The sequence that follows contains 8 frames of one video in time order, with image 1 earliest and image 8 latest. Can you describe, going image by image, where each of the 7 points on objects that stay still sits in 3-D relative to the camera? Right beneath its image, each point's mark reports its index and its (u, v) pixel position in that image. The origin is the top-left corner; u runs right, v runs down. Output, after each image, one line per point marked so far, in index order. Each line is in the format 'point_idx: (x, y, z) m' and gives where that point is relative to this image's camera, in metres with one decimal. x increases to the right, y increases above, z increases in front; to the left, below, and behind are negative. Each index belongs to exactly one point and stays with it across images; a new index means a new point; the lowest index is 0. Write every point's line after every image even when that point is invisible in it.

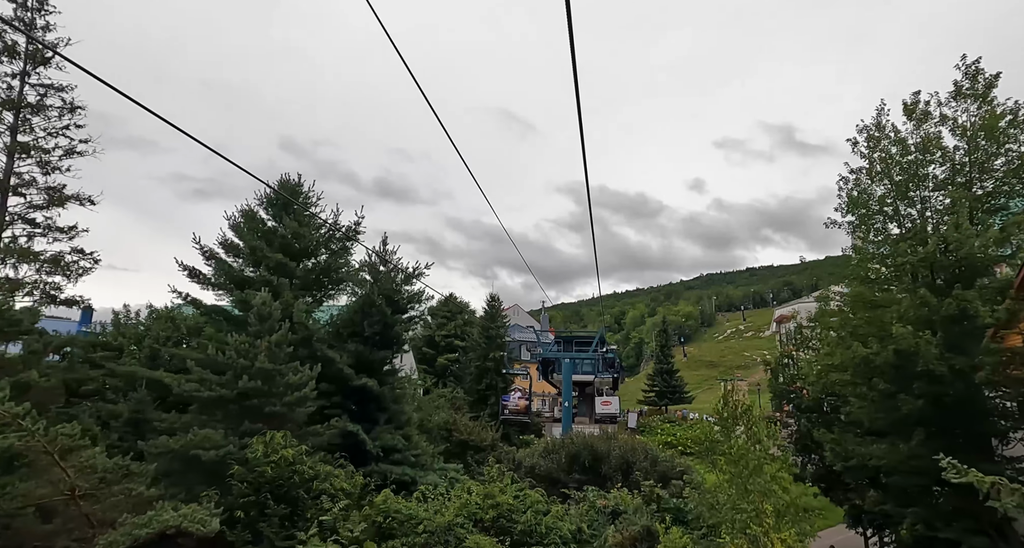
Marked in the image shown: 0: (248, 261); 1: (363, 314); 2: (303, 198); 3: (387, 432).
0: (-7.0, +0.3, +14.8) m
1: (-3.7, -1.0, +14.2) m
2: (-6.1, +2.2, +16.2) m
3: (-3.0, -3.8, +13.4) m
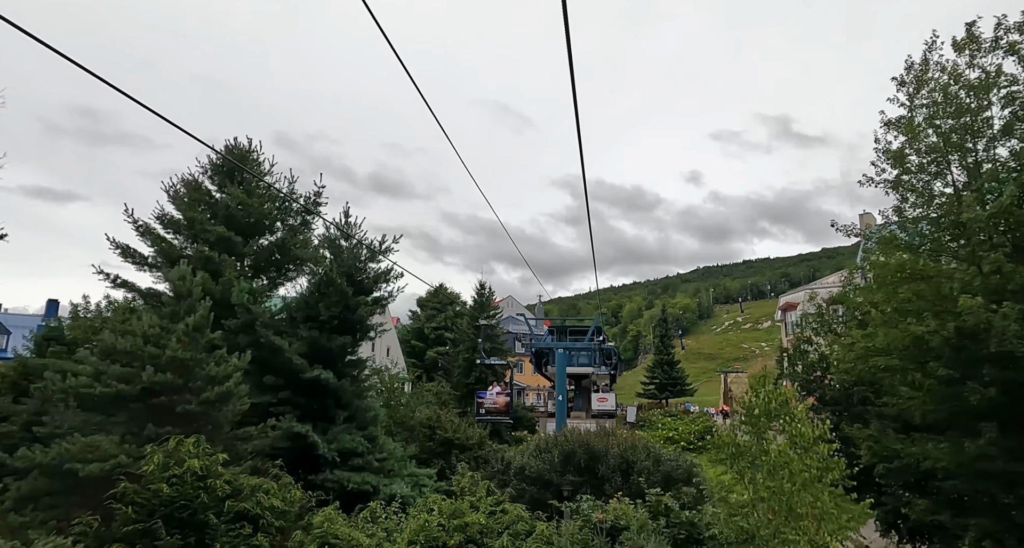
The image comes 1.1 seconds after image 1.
0: (-7.5, +0.9, +12.7) m
1: (-4.2, -0.4, +12.2) m
2: (-6.6, +2.8, +14.2) m
3: (-3.4, -3.2, +11.4) m
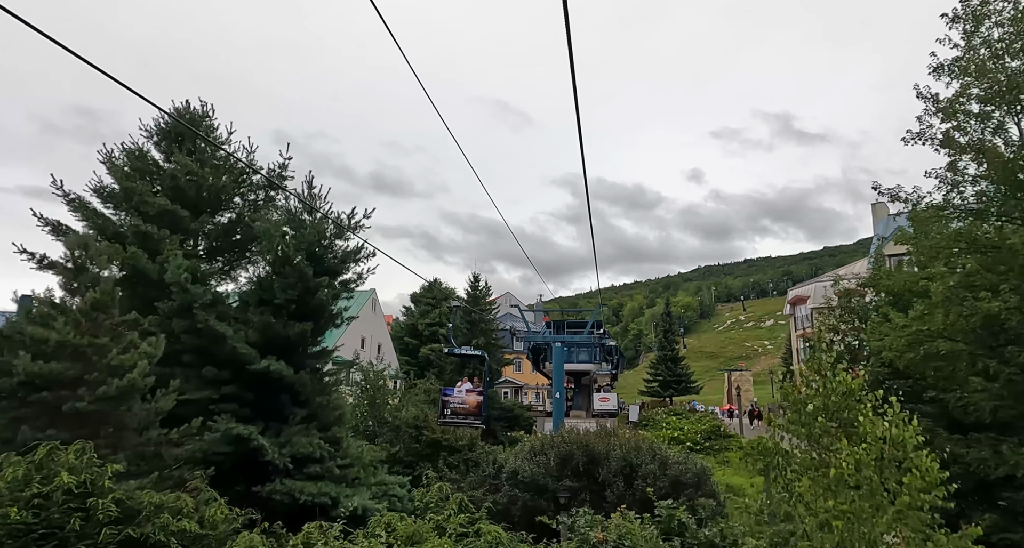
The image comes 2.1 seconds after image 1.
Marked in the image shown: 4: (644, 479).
0: (-7.7, +1.3, +11.1) m
1: (-4.4, 0.0, +10.5) m
2: (-6.8, +3.2, +12.5) m
3: (-3.7, -2.8, +9.7) m
4: (+3.8, -5.9, +16.0) m
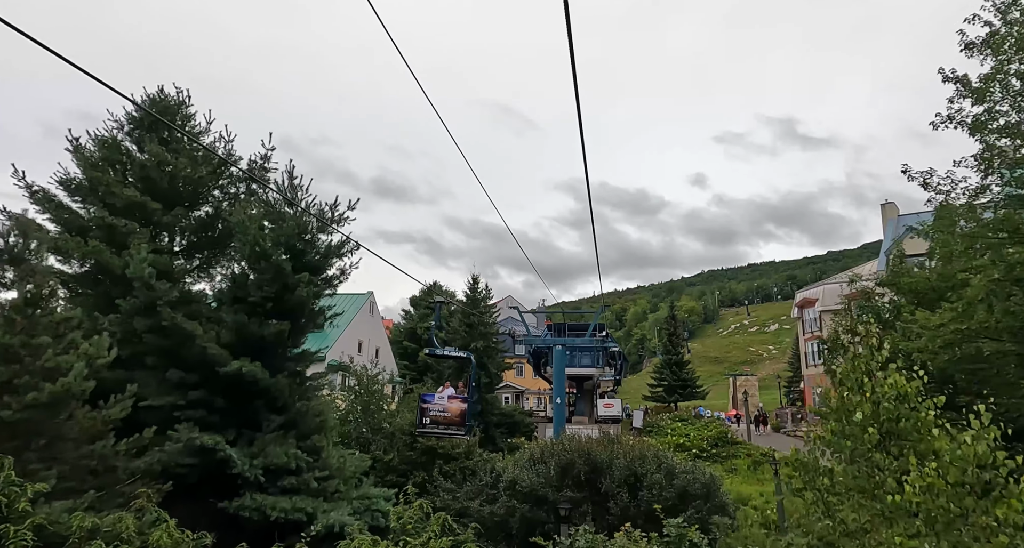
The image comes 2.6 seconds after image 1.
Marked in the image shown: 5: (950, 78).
0: (-7.8, +1.4, +10.3) m
1: (-4.5, +0.1, +9.7) m
2: (-6.9, +3.3, +11.8) m
3: (-3.8, -2.7, +8.9) m
4: (+3.7, -5.8, +15.1) m
5: (+8.1, +3.6, +10.4) m
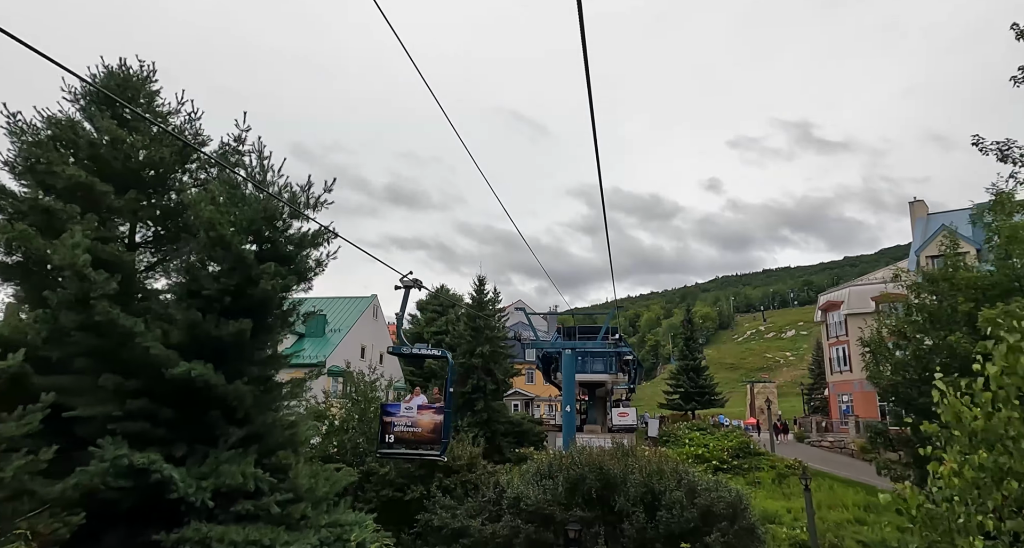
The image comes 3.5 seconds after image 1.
0: (-7.9, +1.5, +9.1) m
1: (-4.6, +0.2, +8.5) m
2: (-6.9, +3.4, +10.6) m
3: (-3.8, -2.6, +7.6) m
4: (+3.8, -5.7, +13.6) m
5: (+8.1, +3.8, +8.8) m
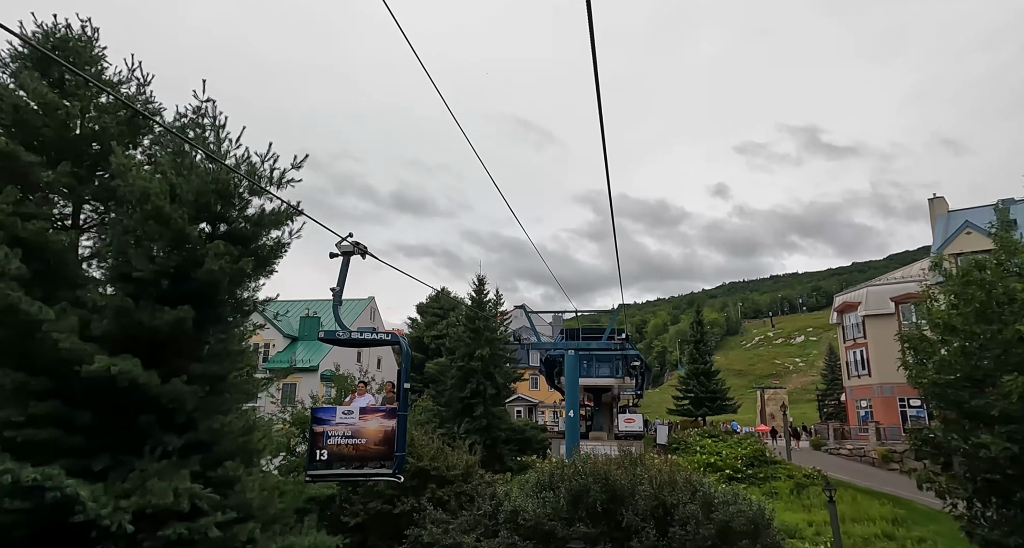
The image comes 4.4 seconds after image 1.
0: (-8.0, +1.7, +8.0) m
1: (-4.8, +0.5, +7.3) m
2: (-7.1, +3.6, +9.5) m
3: (-4.0, -2.3, +6.3) m
4: (+3.7, -5.5, +12.2) m
5: (+7.9, +4.1, +7.5) m
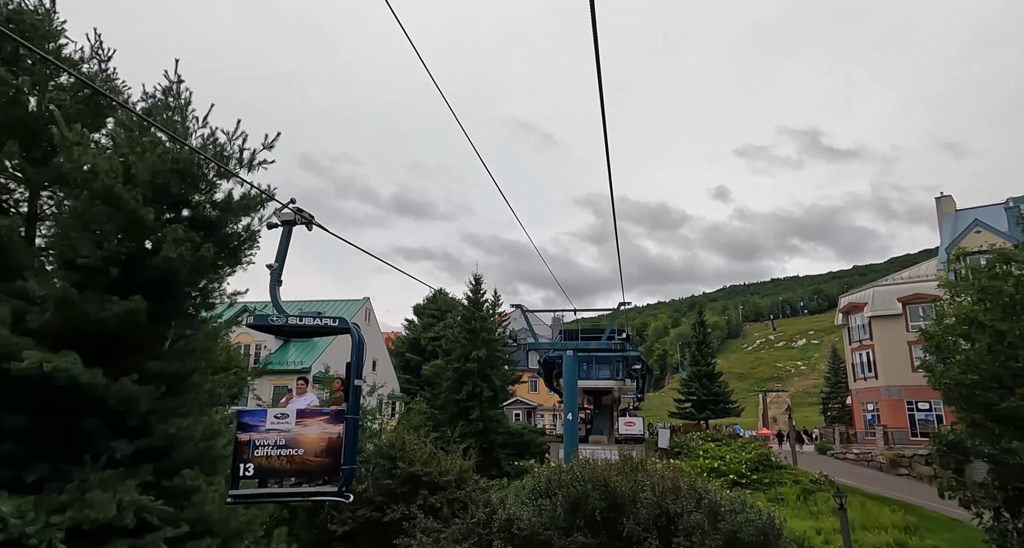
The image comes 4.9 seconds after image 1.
0: (-8.2, +1.9, +7.3) m
1: (-4.9, +0.6, +6.6) m
2: (-7.2, +3.8, +8.8) m
3: (-4.1, -2.1, +5.6) m
4: (+3.6, -5.4, +11.5) m
5: (+7.8, +4.3, +6.9) m
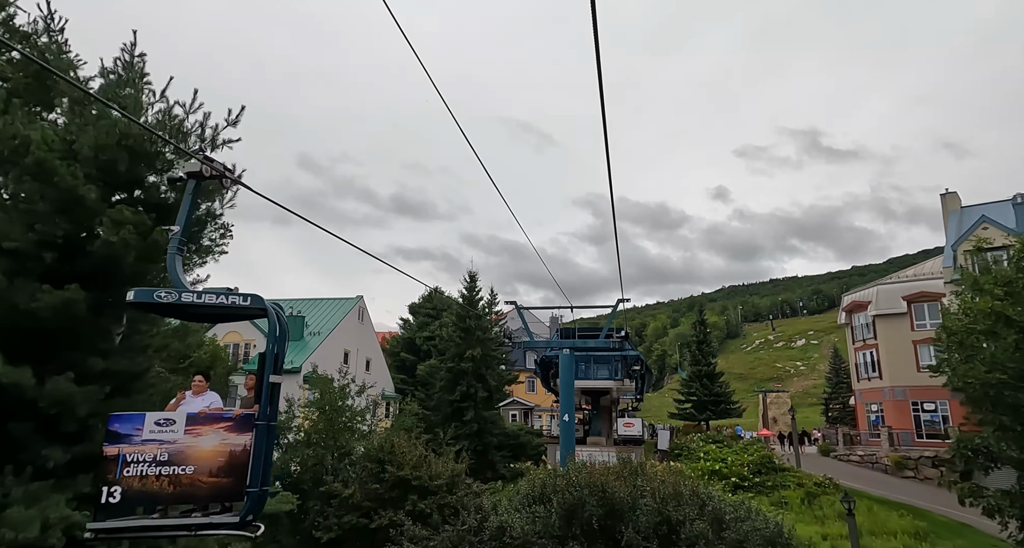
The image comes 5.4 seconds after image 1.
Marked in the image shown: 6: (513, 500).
0: (-8.3, +2.0, +6.6) m
1: (-5.1, +0.8, +5.9) m
2: (-7.4, +3.9, +8.1) m
3: (-4.3, -2.0, +4.9) m
4: (+3.4, -5.2, +10.8) m
5: (+7.6, +4.4, +6.2) m
6: (0.0, -5.4, +13.5) m
